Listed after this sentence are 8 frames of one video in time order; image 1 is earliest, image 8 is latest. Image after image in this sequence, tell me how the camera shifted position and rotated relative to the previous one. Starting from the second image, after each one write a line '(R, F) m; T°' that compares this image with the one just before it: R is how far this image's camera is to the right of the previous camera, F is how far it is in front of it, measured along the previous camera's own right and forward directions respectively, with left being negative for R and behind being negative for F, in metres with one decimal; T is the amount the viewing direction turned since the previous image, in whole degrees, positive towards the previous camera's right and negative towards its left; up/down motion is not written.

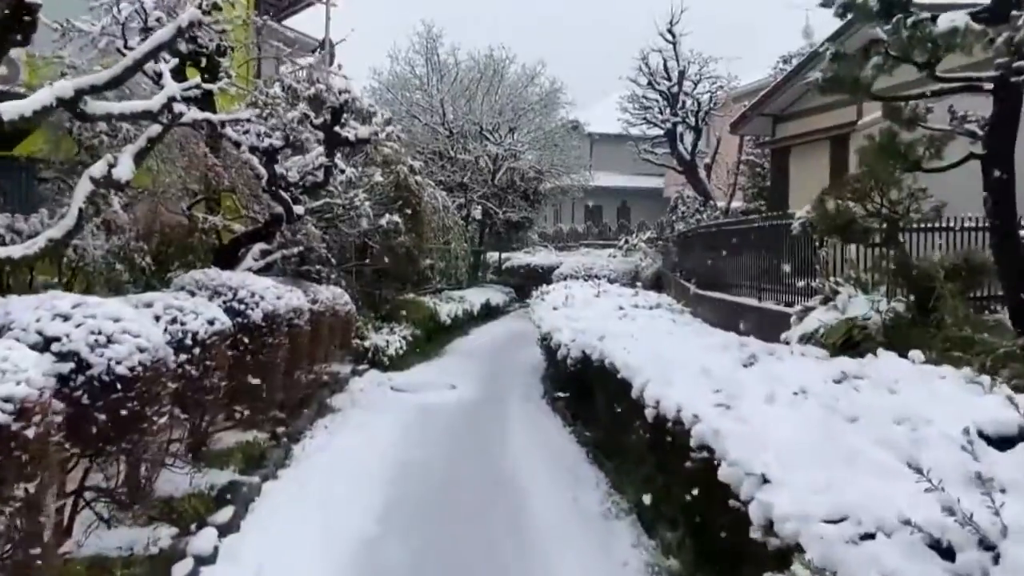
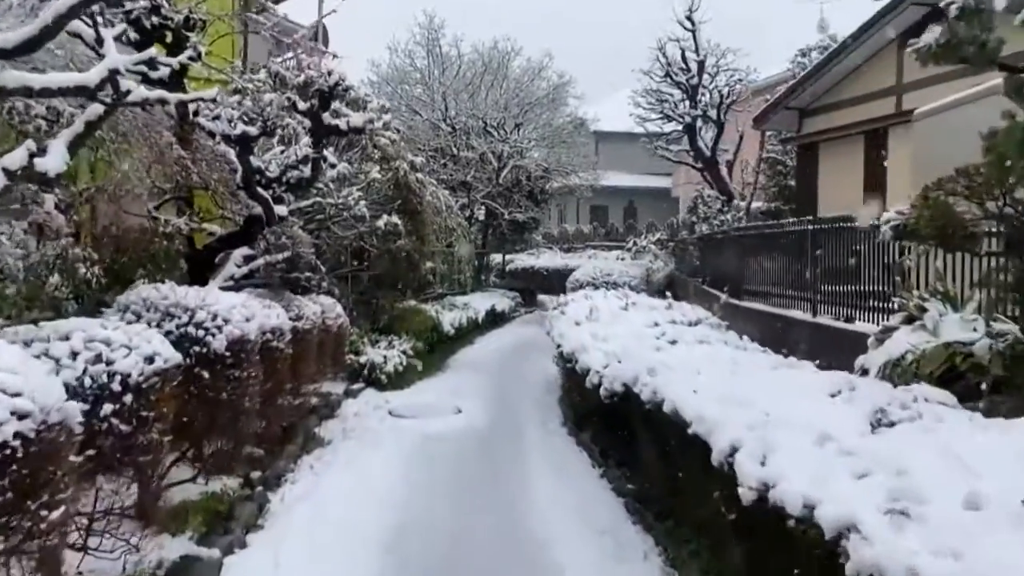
(-0.2, +1.3) m; 0°
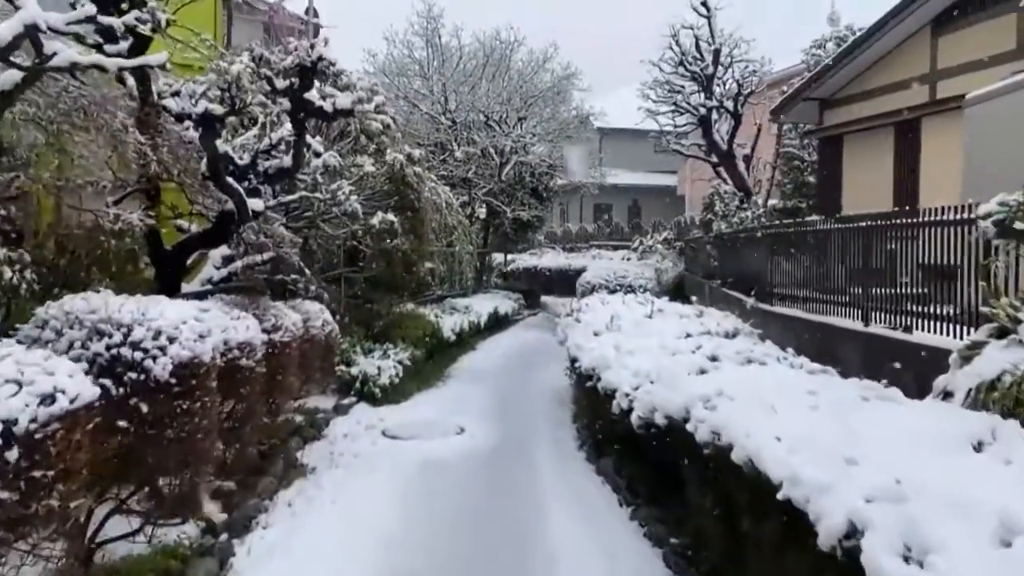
(-0.1, +1.1) m; 0°
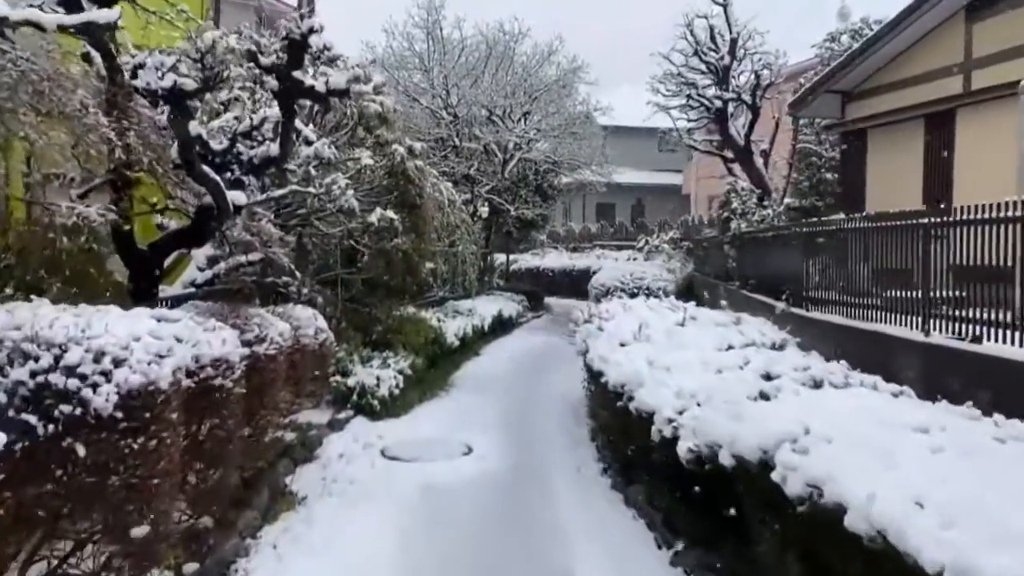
(-0.2, +0.9) m; 0°
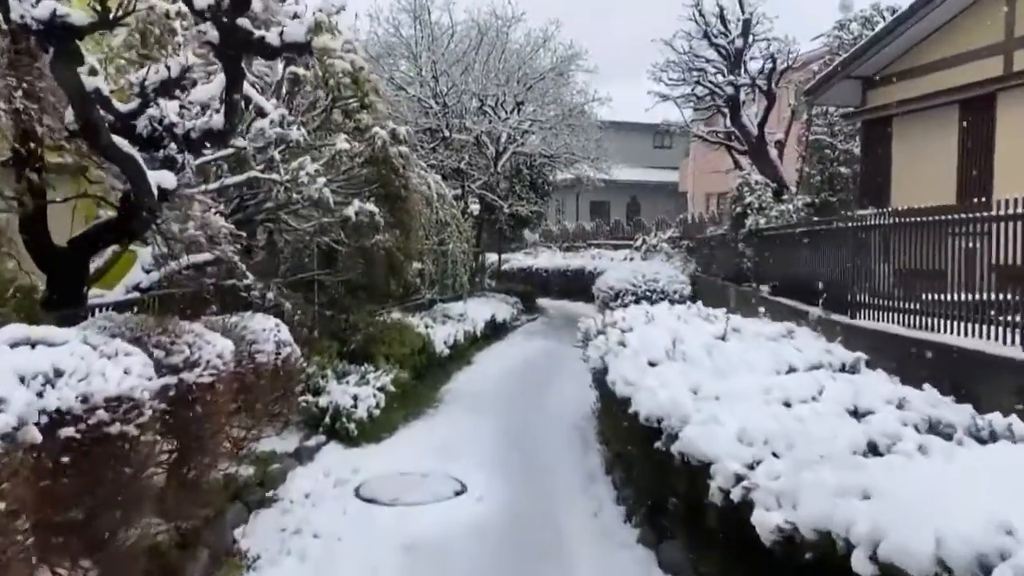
(-0.1, +1.3) m; +1°
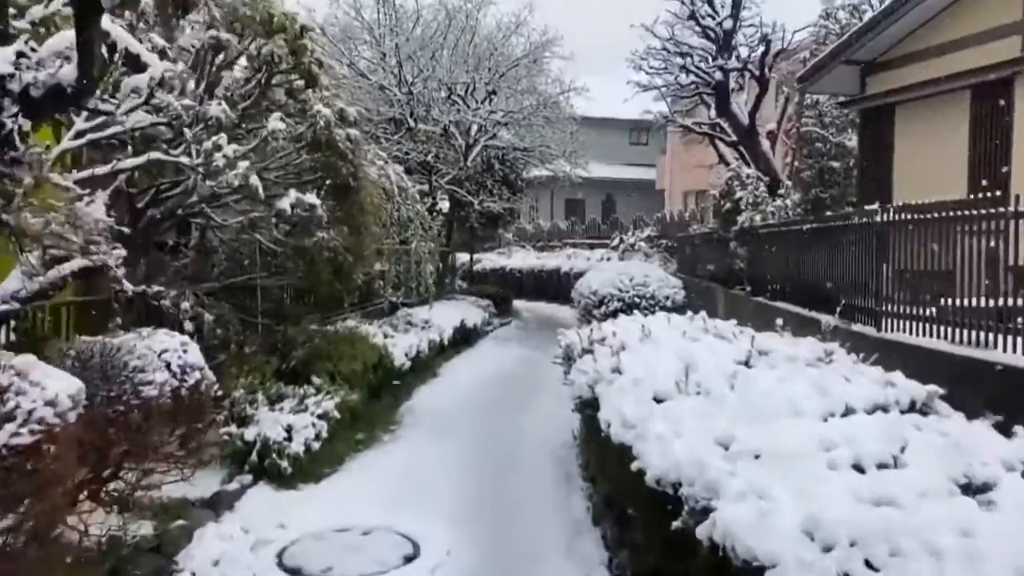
(+0.1, +1.3) m; +2°
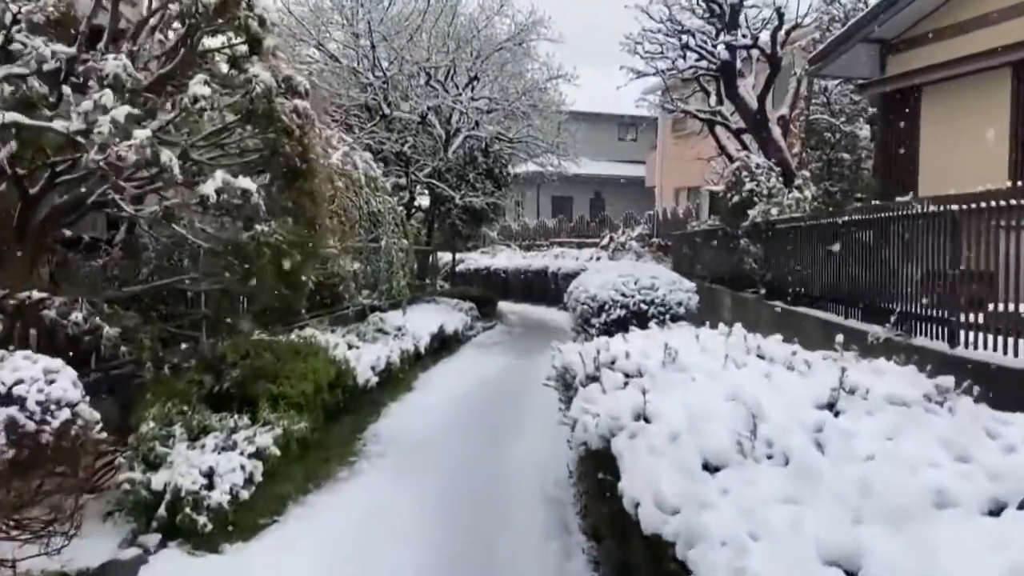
(0.0, +1.4) m; +1°
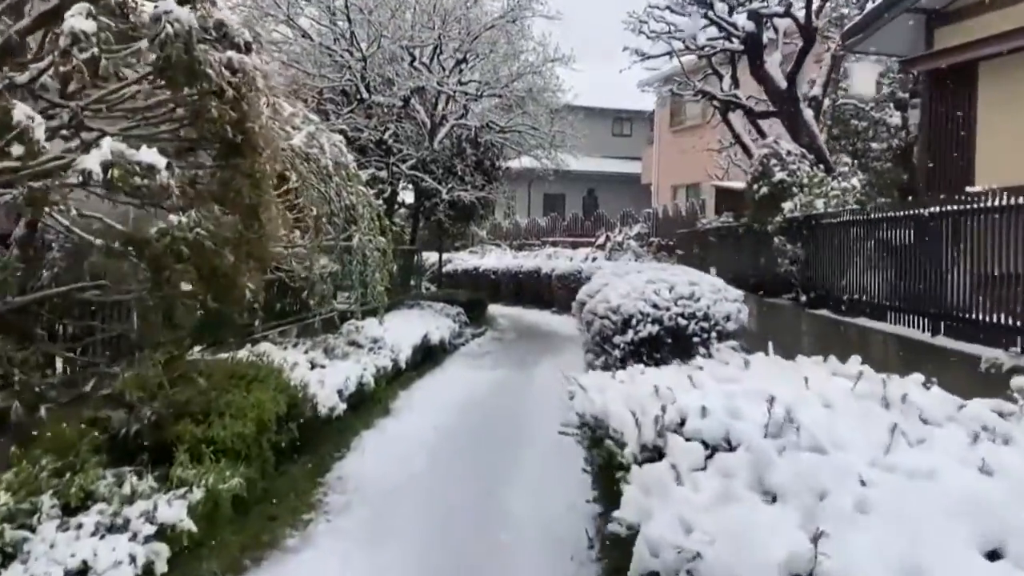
(-0.1, +1.6) m; +1°
